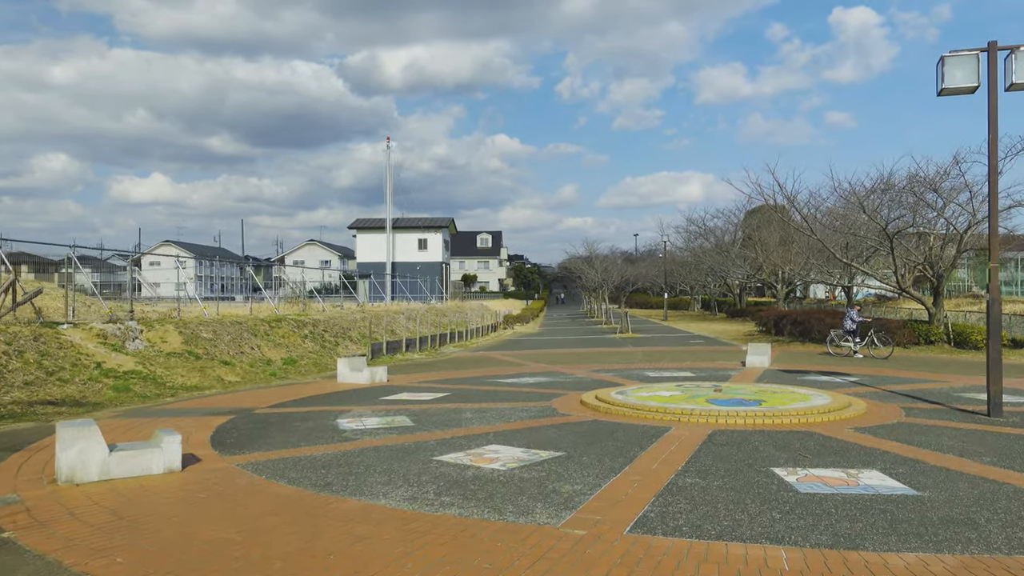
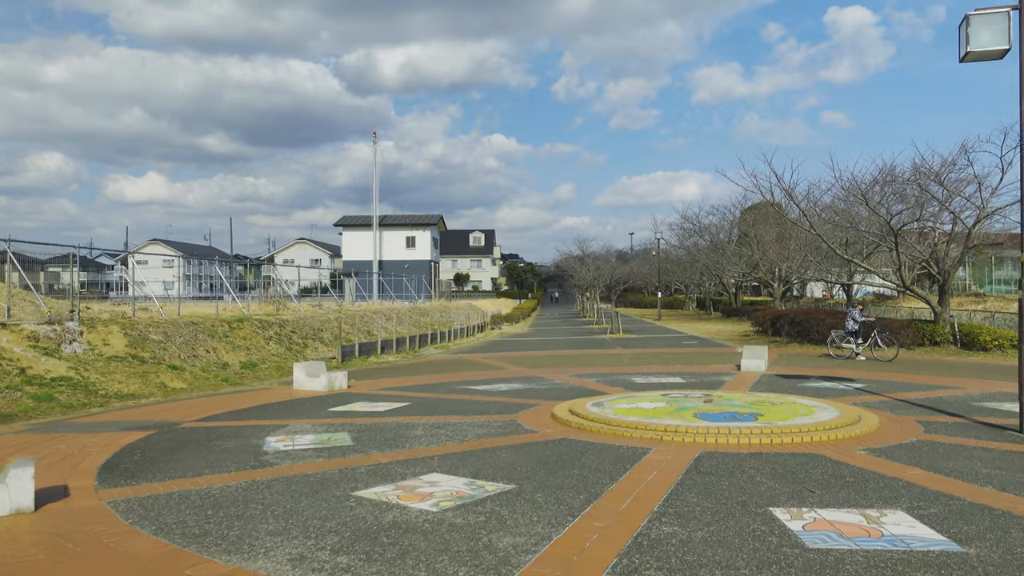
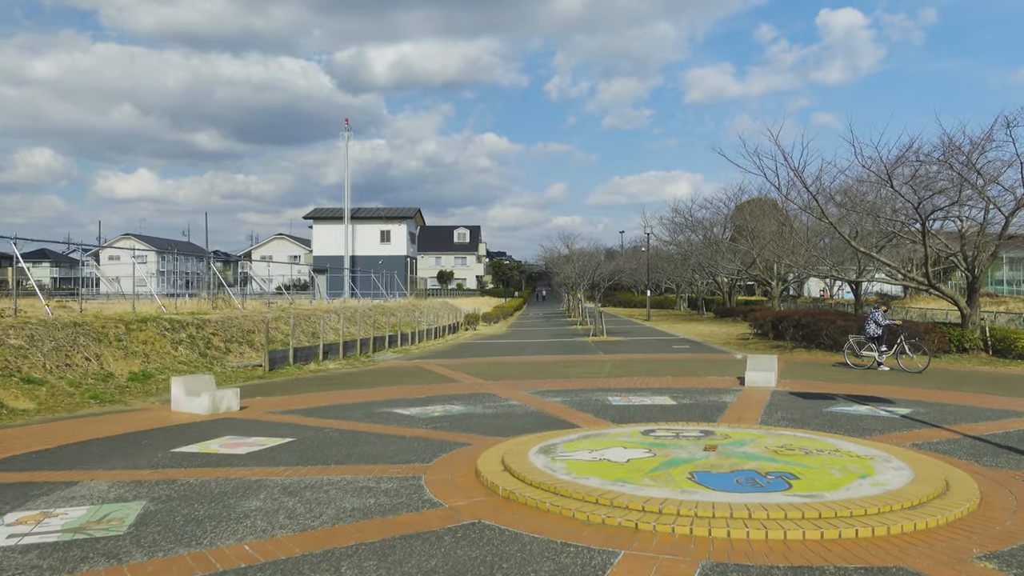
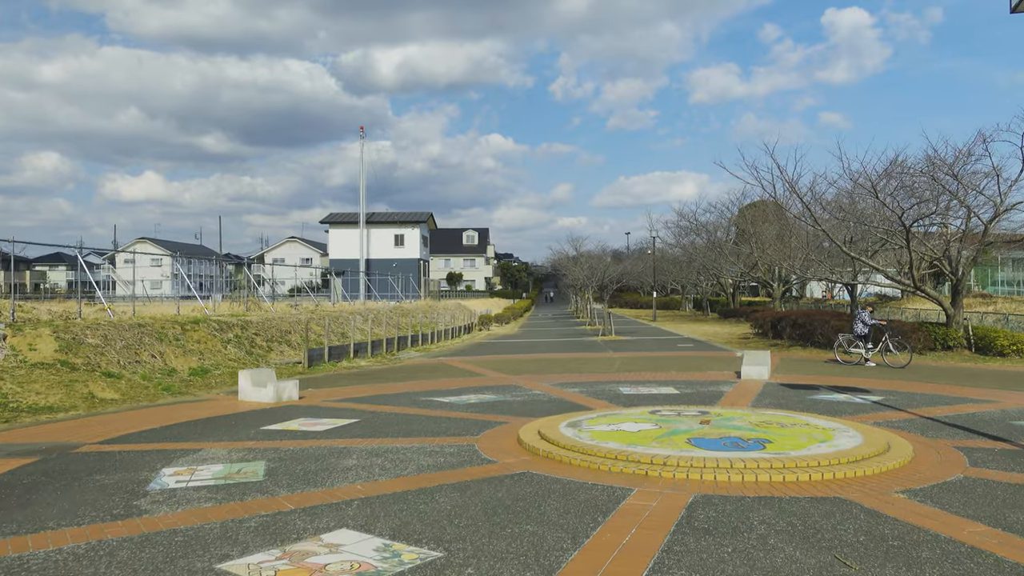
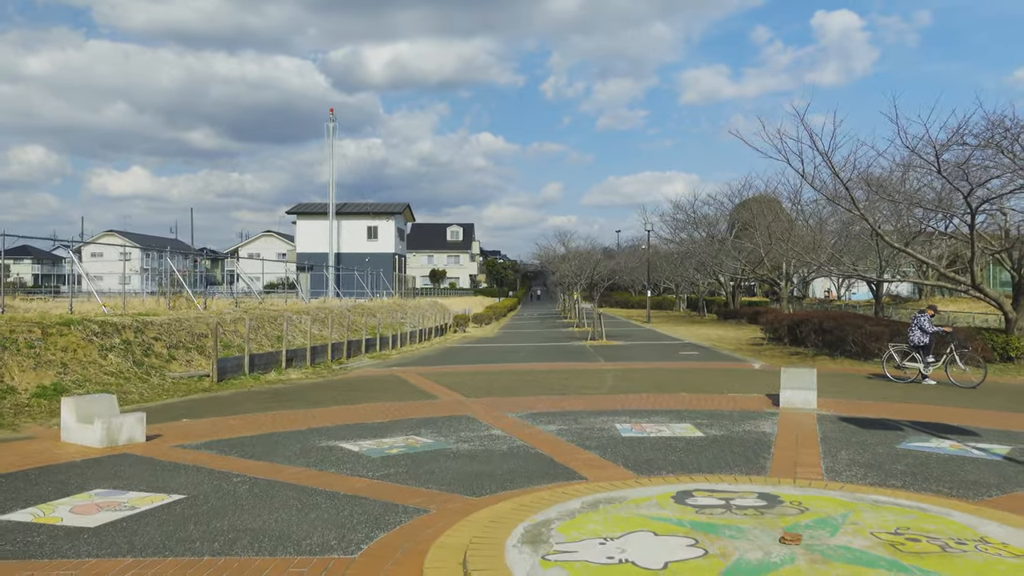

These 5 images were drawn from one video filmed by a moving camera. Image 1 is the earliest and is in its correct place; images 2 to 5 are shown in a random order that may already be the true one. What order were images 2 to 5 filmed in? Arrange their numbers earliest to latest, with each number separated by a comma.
2, 4, 3, 5
